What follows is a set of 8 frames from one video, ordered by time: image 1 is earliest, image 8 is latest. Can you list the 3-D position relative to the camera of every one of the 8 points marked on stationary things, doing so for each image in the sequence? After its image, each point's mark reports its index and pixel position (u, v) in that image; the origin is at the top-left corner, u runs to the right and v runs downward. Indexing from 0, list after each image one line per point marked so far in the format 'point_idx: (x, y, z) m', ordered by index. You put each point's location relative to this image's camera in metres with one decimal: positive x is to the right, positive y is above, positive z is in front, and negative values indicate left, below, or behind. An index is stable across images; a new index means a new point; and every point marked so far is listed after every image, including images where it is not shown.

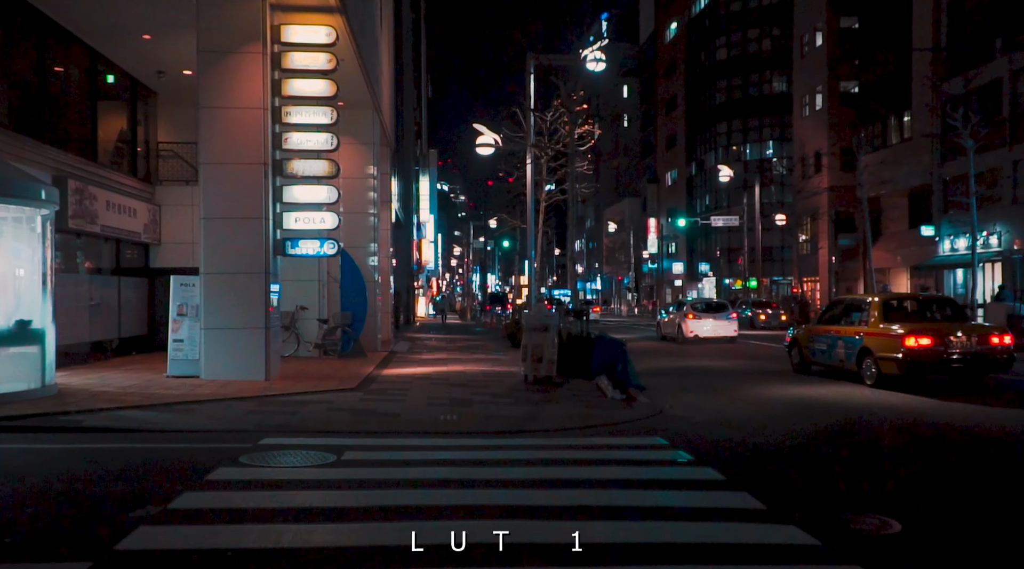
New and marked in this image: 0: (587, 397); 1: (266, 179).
0: (+1.5, -2.1, +17.4) m
1: (-4.8, +2.1, +17.9) m
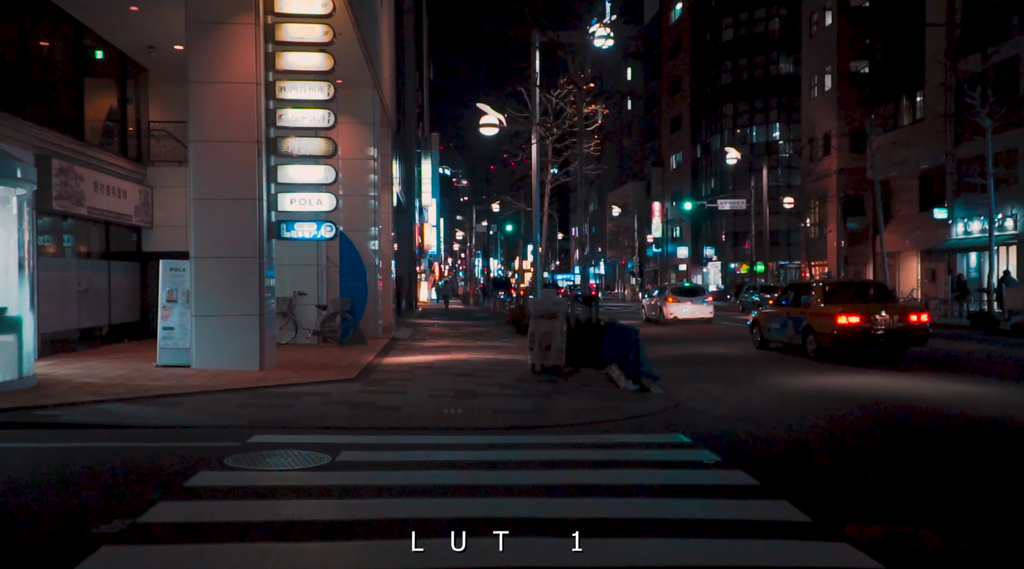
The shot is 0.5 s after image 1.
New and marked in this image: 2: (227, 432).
0: (+1.6, -1.9, +16.5) m
1: (-4.7, +2.3, +16.9) m
2: (-3.5, -1.8, +11.3) m
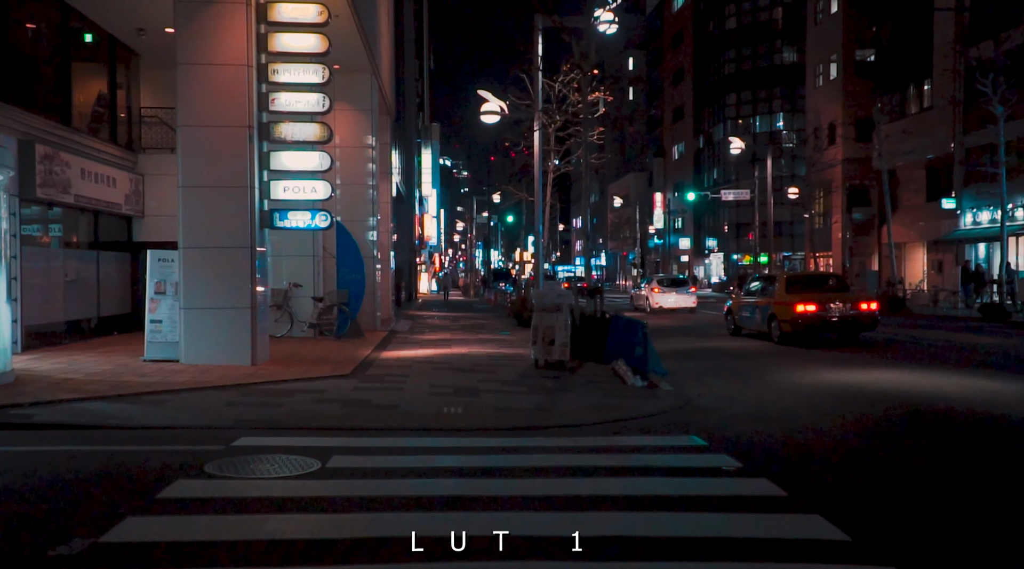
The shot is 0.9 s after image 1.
0: (+1.6, -1.7, +15.8) m
1: (-4.6, +2.5, +16.2) m
2: (-3.5, -1.7, +10.6) m
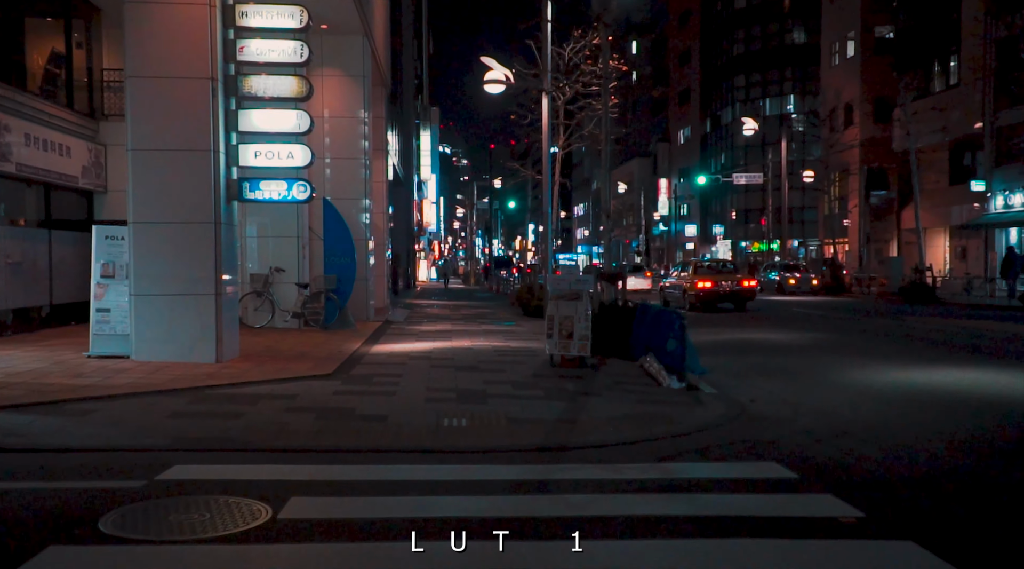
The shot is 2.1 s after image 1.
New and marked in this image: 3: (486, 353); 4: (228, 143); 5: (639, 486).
0: (+1.8, -1.5, +13.2) m
1: (-4.4, +2.7, +13.6) m
2: (-3.3, -1.5, +8.1) m
3: (-0.5, -1.3, +17.1) m
4: (-4.4, +2.2, +14.1) m
5: (+1.0, -1.6, +7.4) m
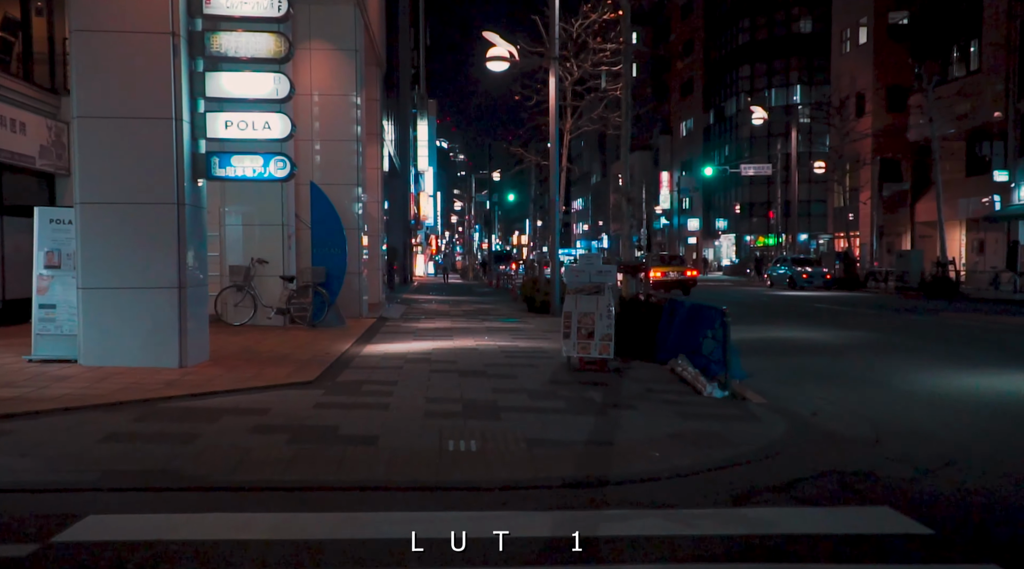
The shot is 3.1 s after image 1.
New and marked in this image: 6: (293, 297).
0: (+2.0, -1.4, +11.3) m
1: (-4.3, +2.9, +11.6) m
2: (-3.1, -1.4, +6.1) m
3: (-0.3, -1.1, +15.1) m
4: (-4.2, +2.3, +12.1) m
5: (+1.2, -1.5, +5.5) m
6: (-4.6, -0.3, +19.1) m
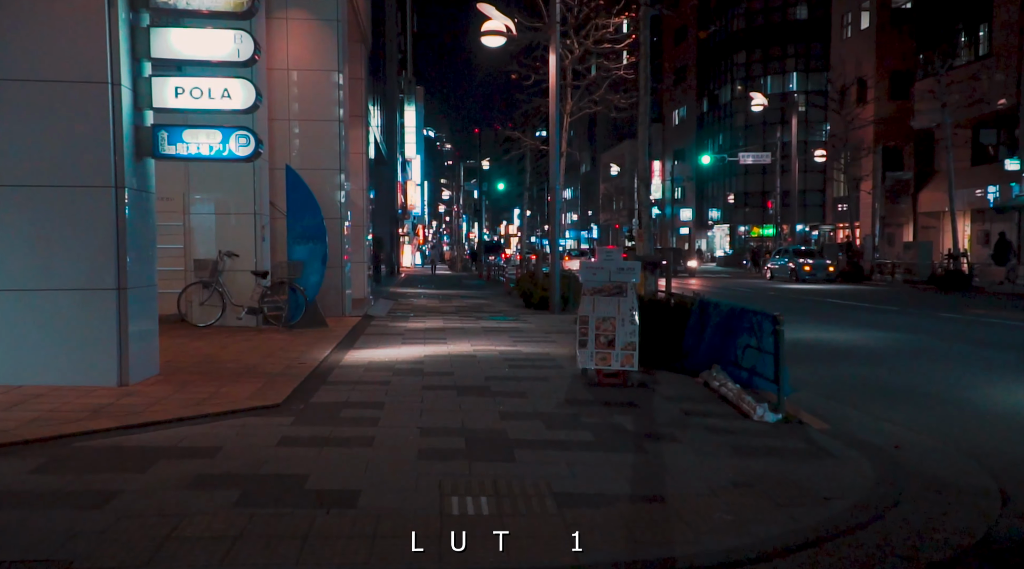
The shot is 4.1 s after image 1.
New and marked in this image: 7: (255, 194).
0: (+2.1, -1.4, +9.3) m
1: (-4.1, +2.8, +9.5) m
2: (-2.9, -1.5, +4.1) m
3: (-0.2, -1.1, +13.1) m
4: (-4.1, +2.3, +10.0) m
5: (+1.4, -1.6, +3.5) m
6: (-4.6, -0.2, +17.1) m
7: (-4.9, +1.7, +17.6) m
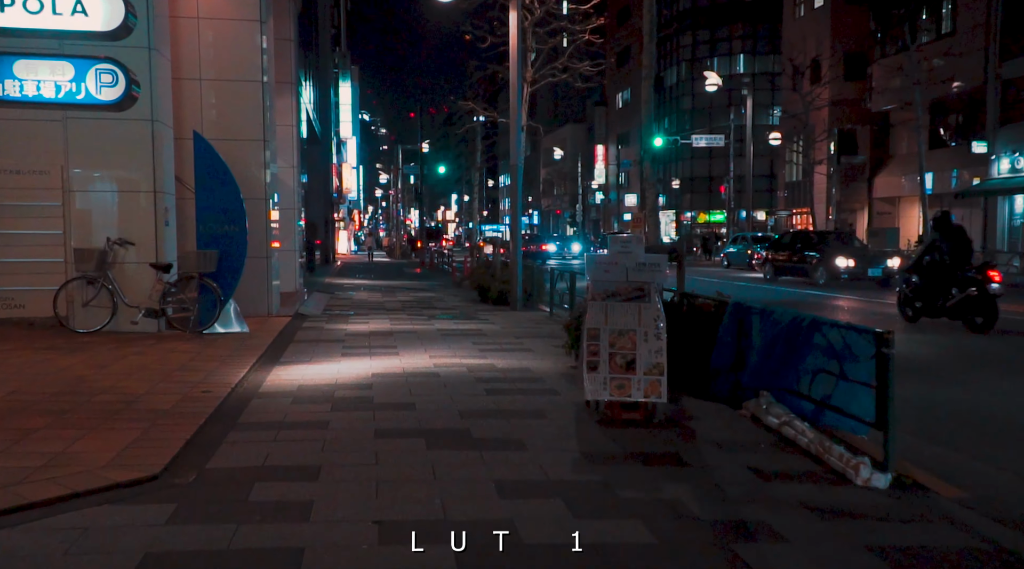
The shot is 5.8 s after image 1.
0: (+2.1, -1.4, +6.4) m
1: (-4.2, +2.8, +6.1) m
2: (-2.5, -1.6, +0.8) m
3: (-0.5, -1.1, +10.0) m
4: (-4.1, +2.2, +6.6) m
5: (+1.8, -1.7, +0.6) m
6: (-5.1, -0.1, +13.7) m
7: (-5.5, +1.8, +14.1) m
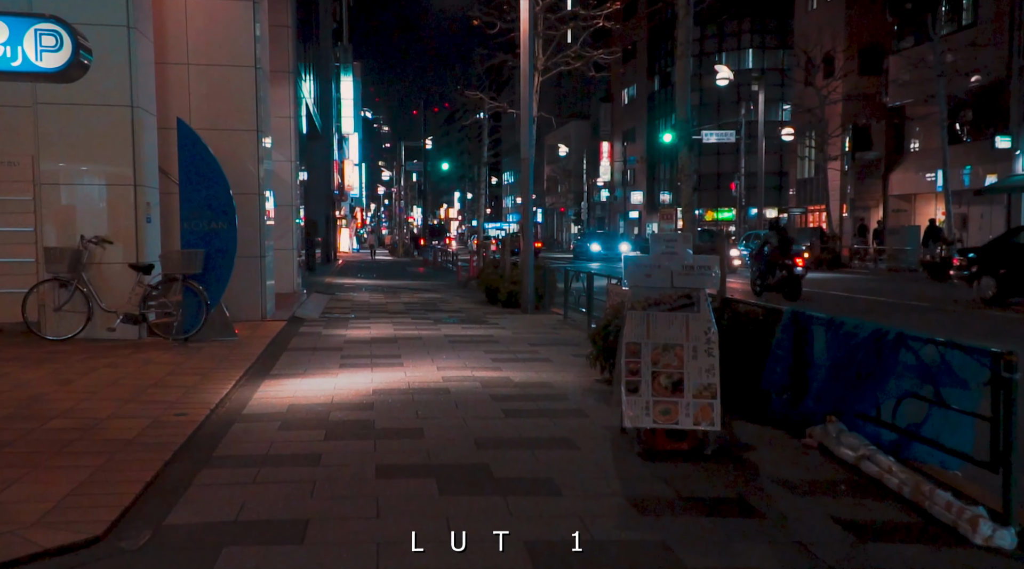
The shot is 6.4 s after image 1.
0: (+2.3, -1.5, +5.1) m
1: (-4.0, +2.7, +4.8) m
2: (-2.3, -1.7, -0.4) m
3: (-0.3, -1.1, +8.7) m
4: (-3.9, +2.2, +5.3) m
5: (+2.0, -1.8, -0.7) m
6: (-4.9, -0.2, +12.4) m
7: (-5.3, +1.7, +12.9) m
